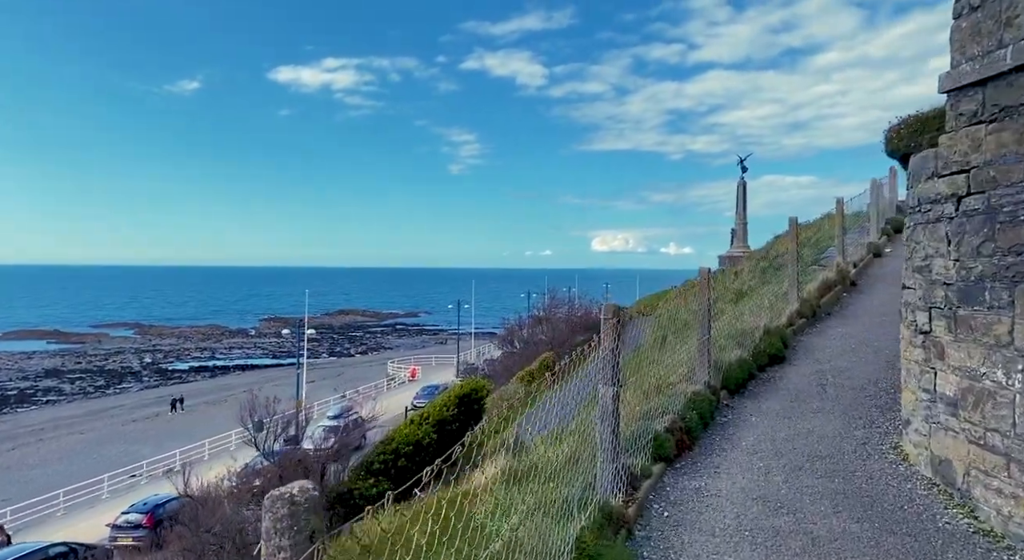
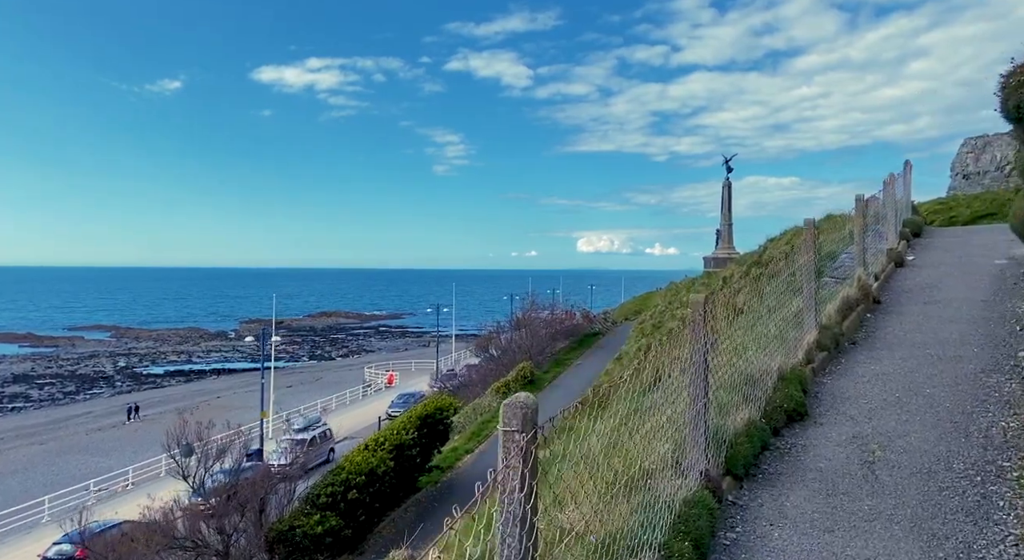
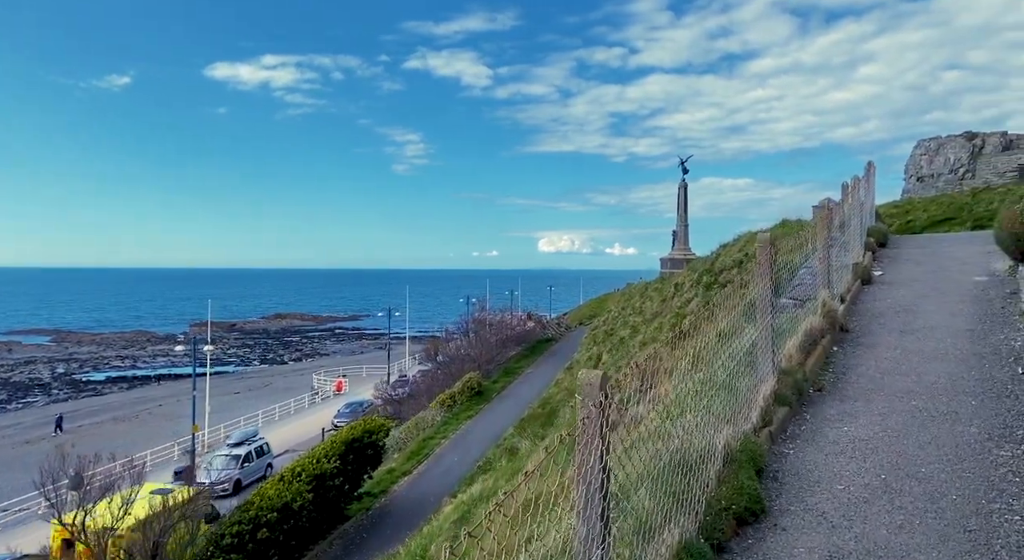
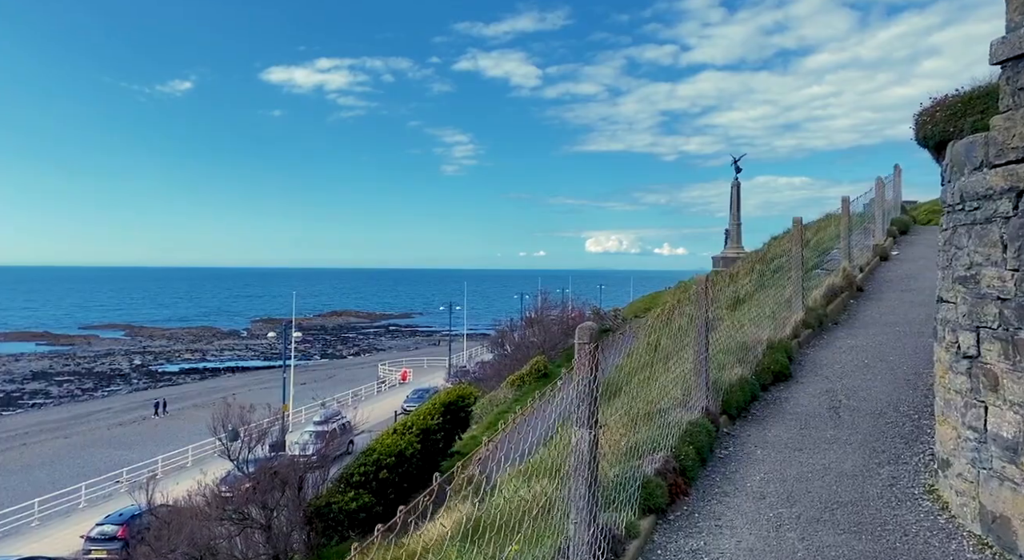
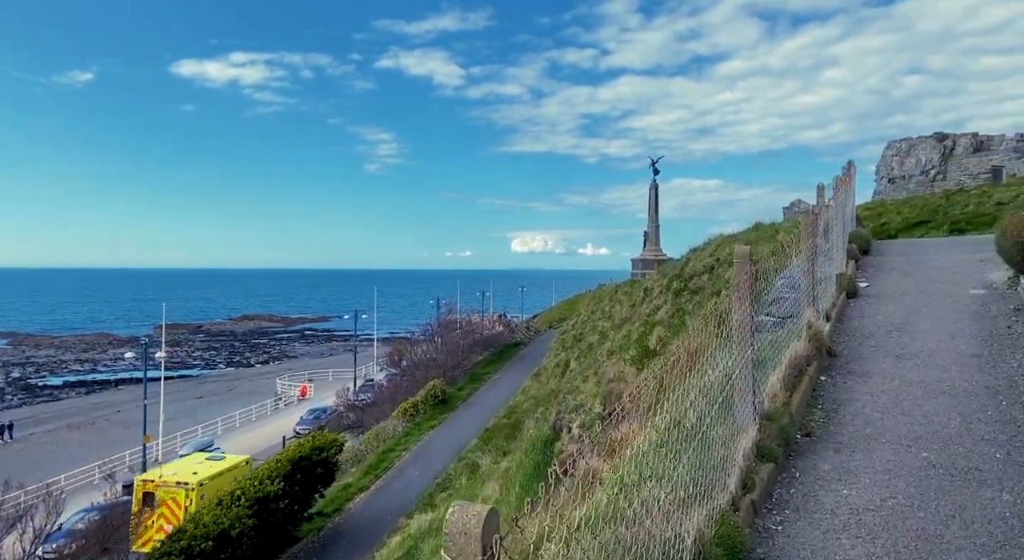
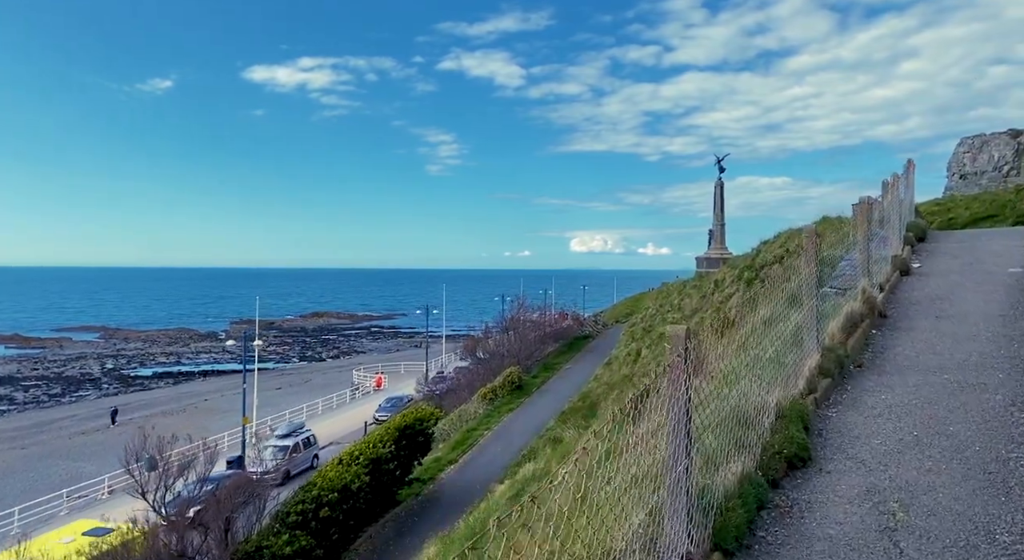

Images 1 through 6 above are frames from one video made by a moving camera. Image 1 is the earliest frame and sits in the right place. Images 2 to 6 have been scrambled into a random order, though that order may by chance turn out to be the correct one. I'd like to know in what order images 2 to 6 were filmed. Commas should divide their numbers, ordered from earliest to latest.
4, 2, 6, 3, 5
